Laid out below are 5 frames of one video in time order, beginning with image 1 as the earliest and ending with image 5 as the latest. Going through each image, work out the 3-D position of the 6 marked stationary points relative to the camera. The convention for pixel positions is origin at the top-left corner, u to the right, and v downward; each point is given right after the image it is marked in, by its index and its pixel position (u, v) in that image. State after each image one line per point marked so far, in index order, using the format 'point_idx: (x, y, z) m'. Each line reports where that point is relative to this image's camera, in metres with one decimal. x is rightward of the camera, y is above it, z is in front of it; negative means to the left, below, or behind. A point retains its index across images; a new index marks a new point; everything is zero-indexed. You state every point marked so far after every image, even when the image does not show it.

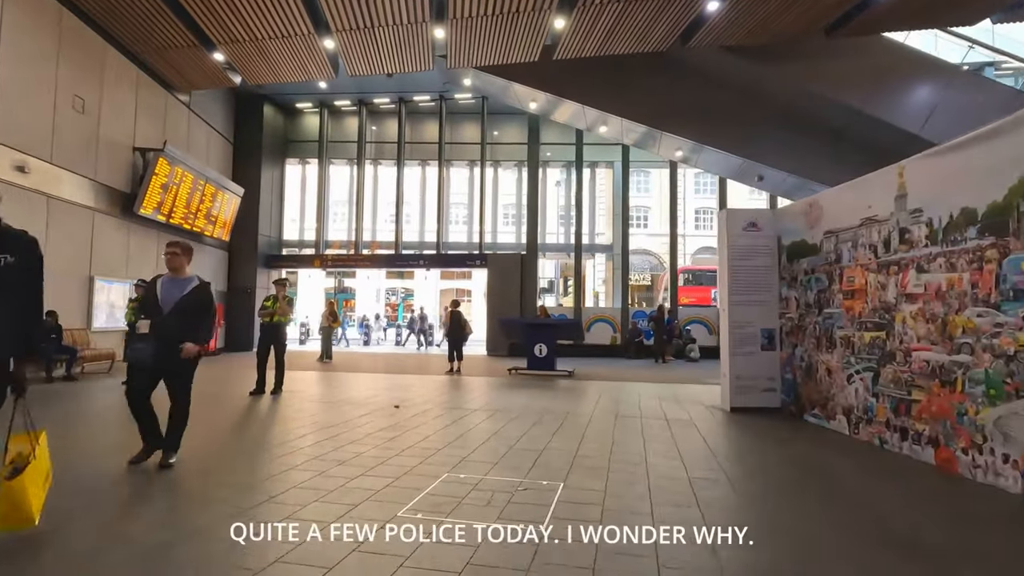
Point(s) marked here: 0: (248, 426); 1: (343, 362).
0: (-3.2, -1.6, +6.5) m
1: (-4.4, -2.0, +13.9) m
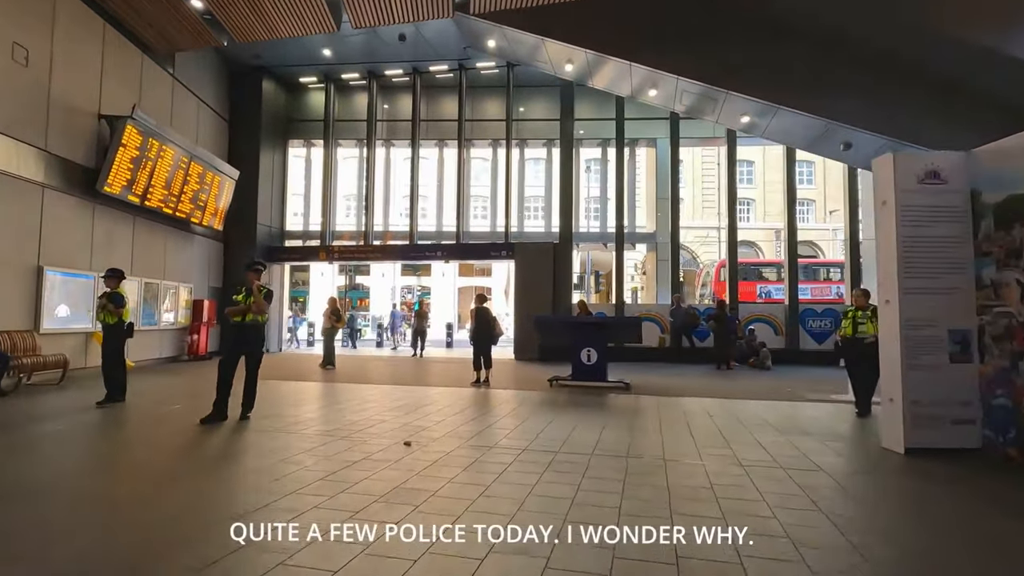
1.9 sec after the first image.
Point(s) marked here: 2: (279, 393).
0: (-2.6, -1.5, +4.5) m
1: (-3.6, -1.8, +12.0) m
2: (-3.4, -1.6, +7.8) m
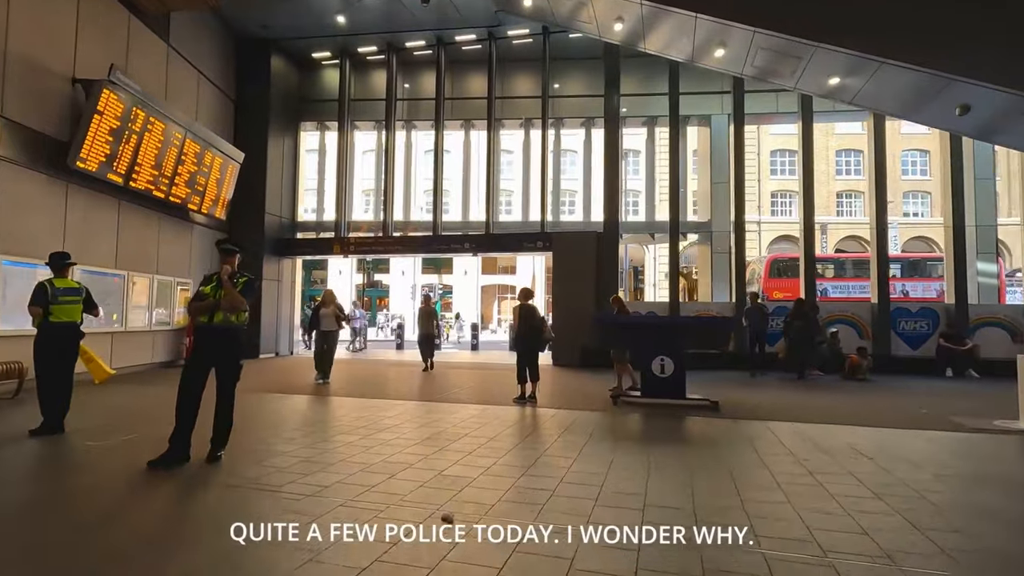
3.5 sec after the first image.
0: (-2.1, -1.4, +2.9) m
1: (-2.8, -1.7, +10.4) m
2: (-2.7, -1.5, +6.2) m
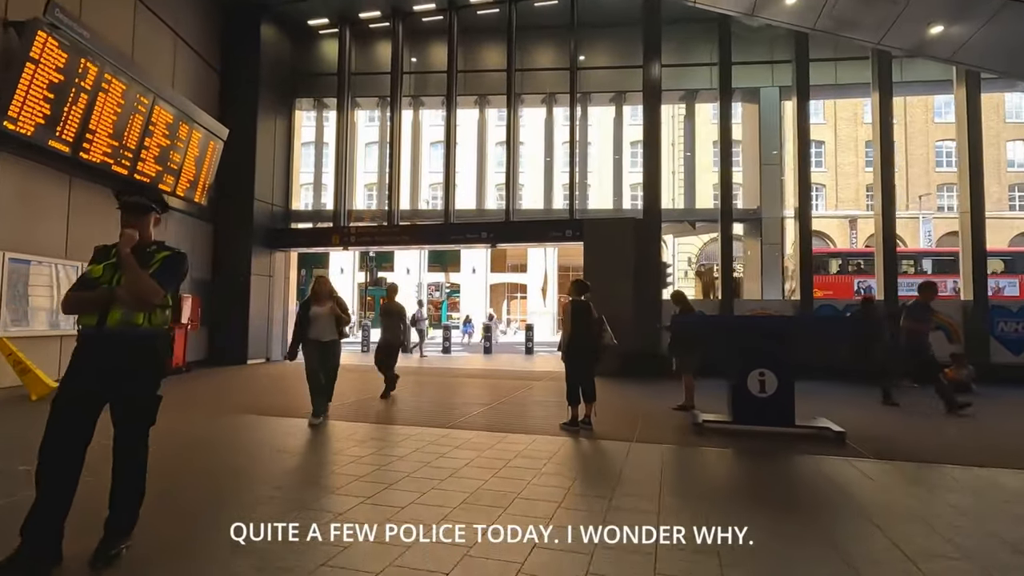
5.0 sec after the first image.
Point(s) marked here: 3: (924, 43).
0: (-1.6, -1.3, +1.2) m
1: (-2.3, -1.7, +8.7) m
2: (-2.3, -1.4, +4.5) m
3: (+6.5, +3.8, +8.3) m
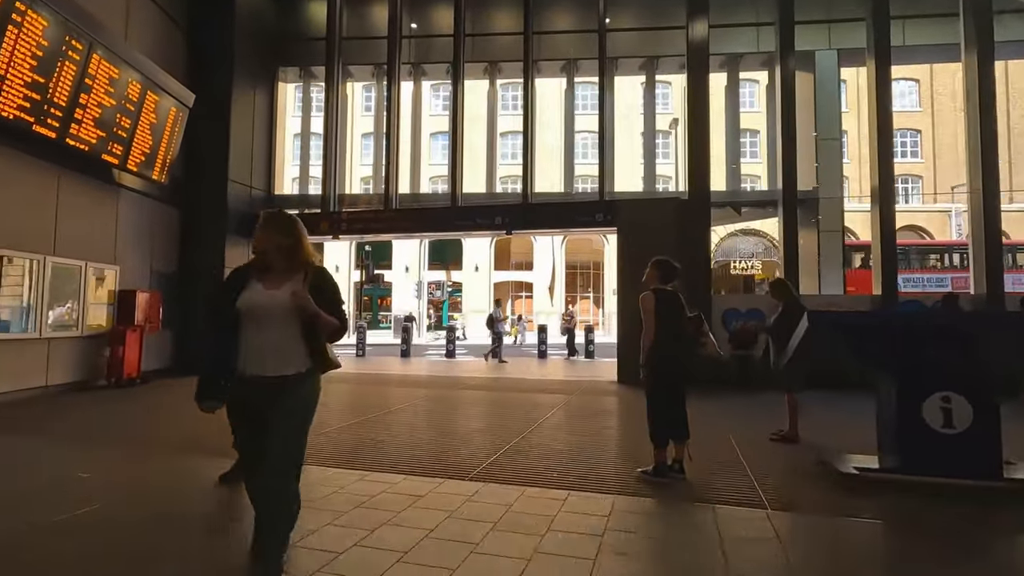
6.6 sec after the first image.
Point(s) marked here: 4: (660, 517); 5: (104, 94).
0: (-1.2, -1.2, -0.5) m
1: (-2.0, -1.6, +7.0) m
2: (-1.9, -1.3, +2.8) m
3: (+6.8, +3.9, +6.6) m
4: (+0.8, -1.3, +3.1) m
5: (-5.6, +2.7, +7.4) m
